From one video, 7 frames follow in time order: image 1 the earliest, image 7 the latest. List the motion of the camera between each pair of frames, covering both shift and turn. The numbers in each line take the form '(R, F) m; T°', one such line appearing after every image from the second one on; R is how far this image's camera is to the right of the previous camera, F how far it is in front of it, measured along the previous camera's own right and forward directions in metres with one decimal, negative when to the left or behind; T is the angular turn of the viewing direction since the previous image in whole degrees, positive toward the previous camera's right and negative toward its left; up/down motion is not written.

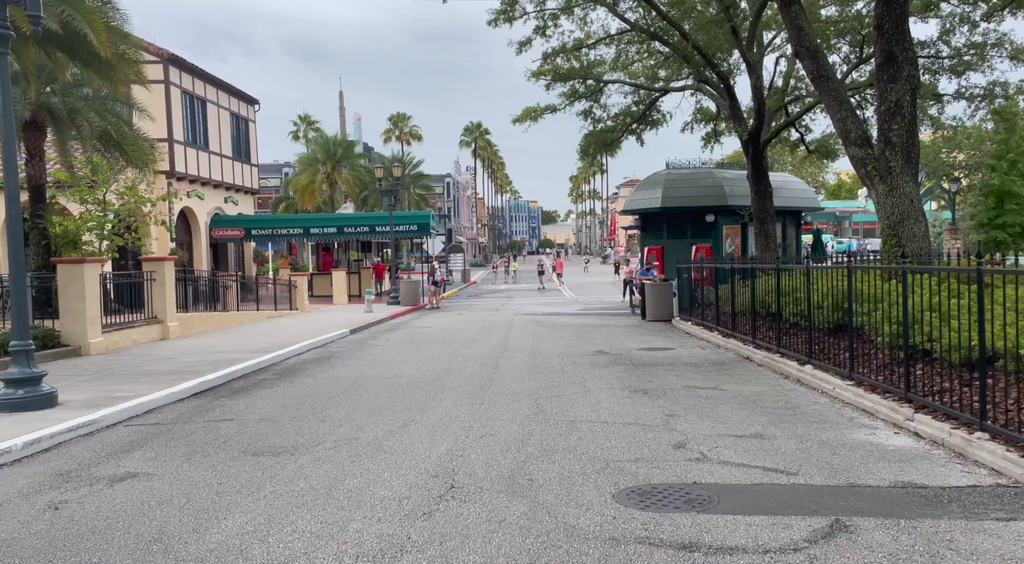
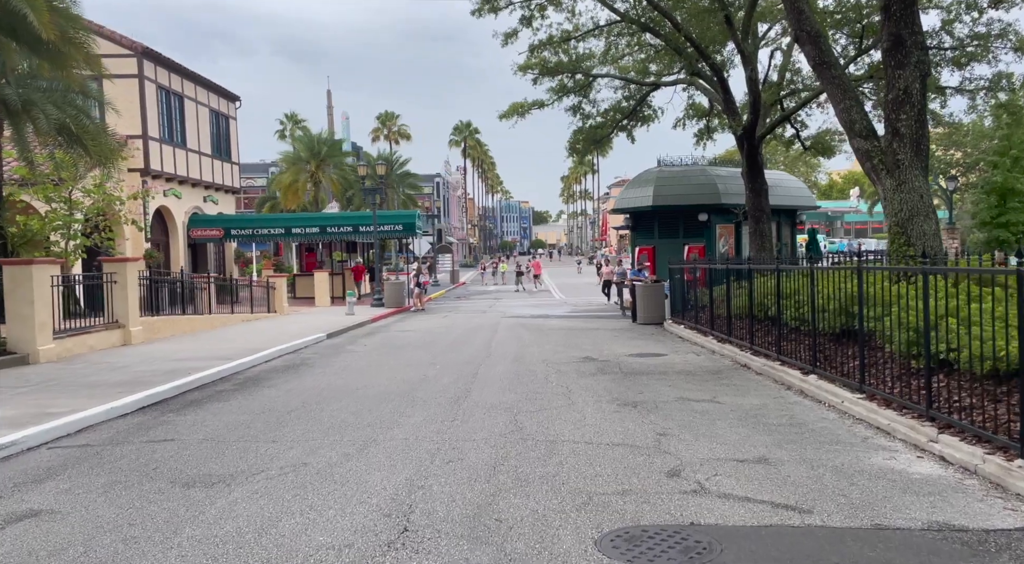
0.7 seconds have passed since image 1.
(+0.2, +1.0) m; 0°
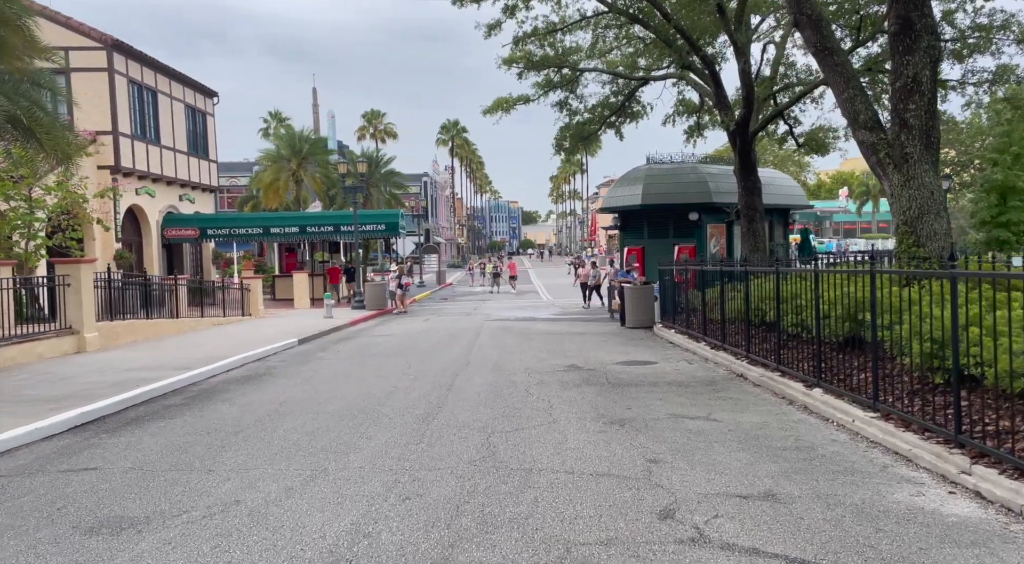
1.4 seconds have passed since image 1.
(+0.1, +1.0) m; +1°
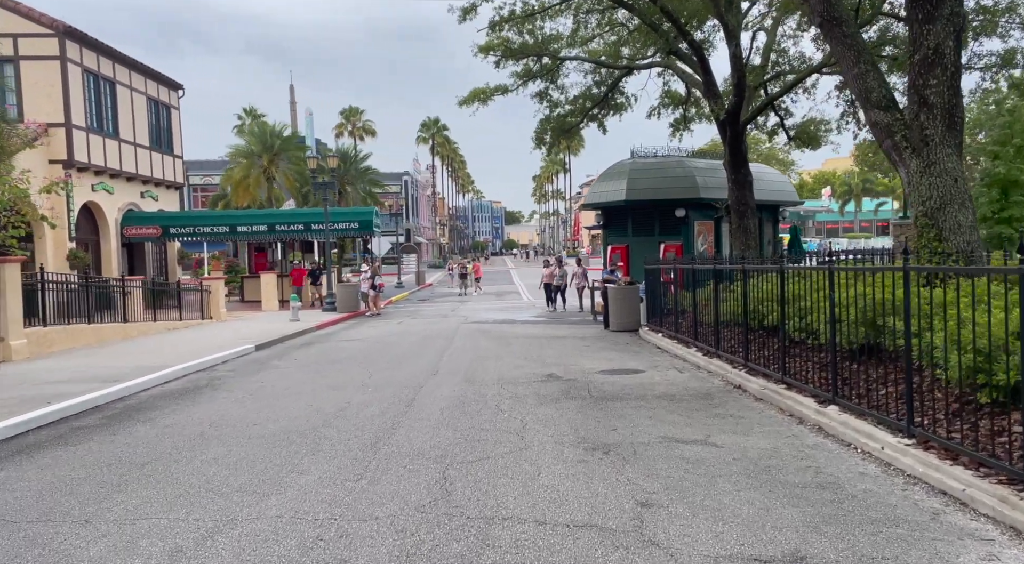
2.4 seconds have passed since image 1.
(+0.2, +1.5) m; +1°
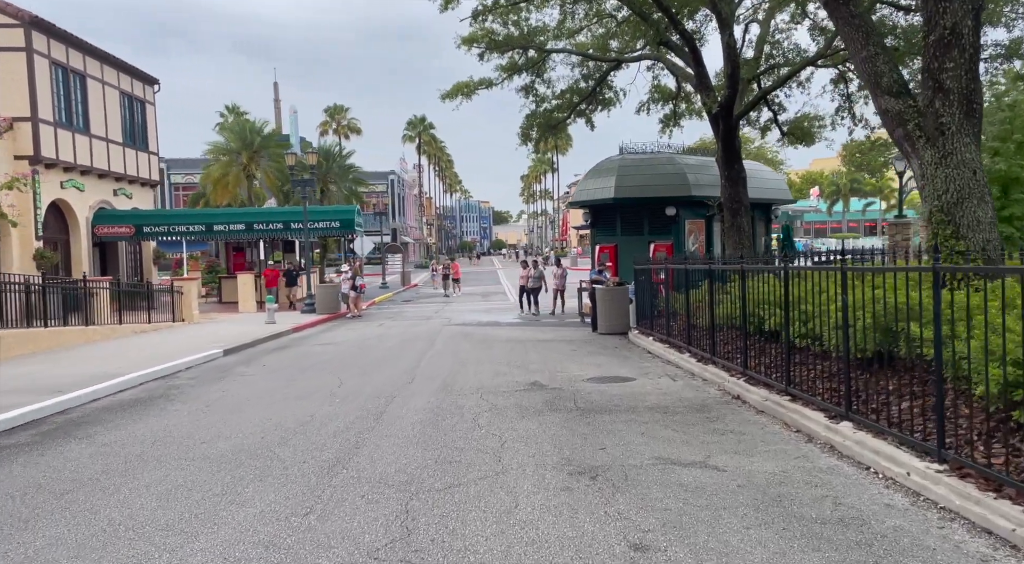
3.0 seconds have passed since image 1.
(+0.1, +0.9) m; +1°
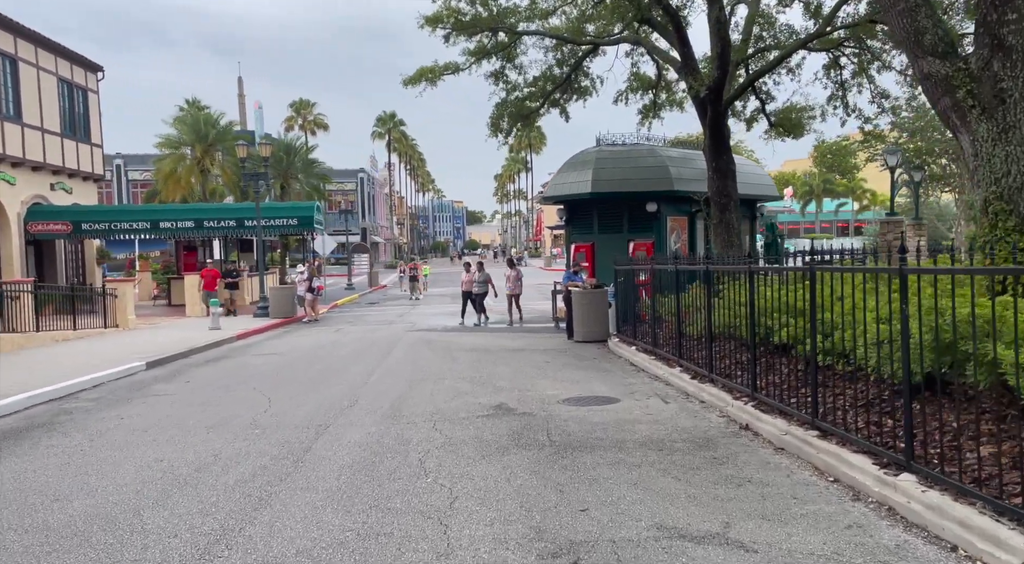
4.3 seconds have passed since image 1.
(+0.1, +2.0) m; +2°
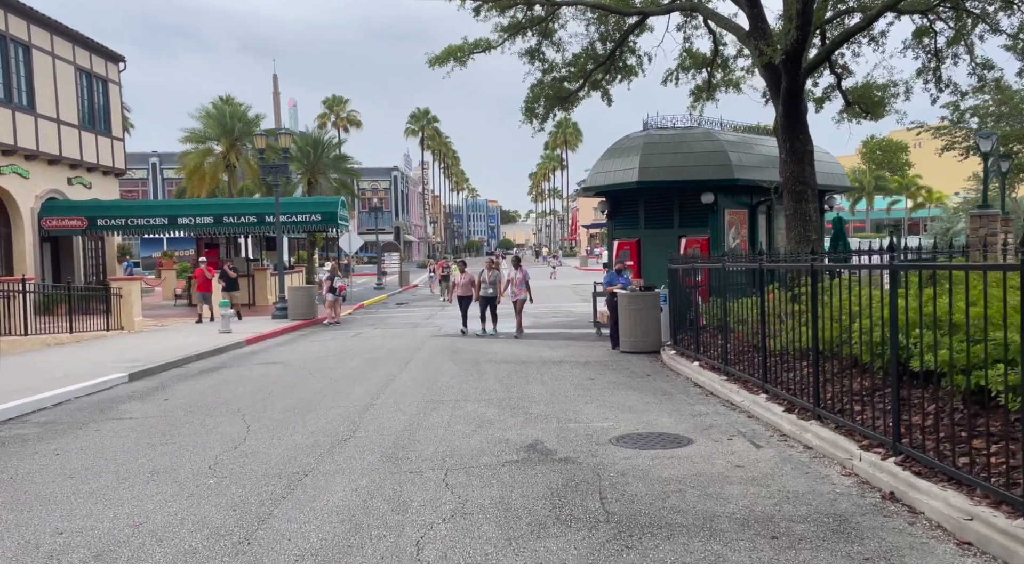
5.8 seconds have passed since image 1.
(0.0, +2.4) m; -2°
